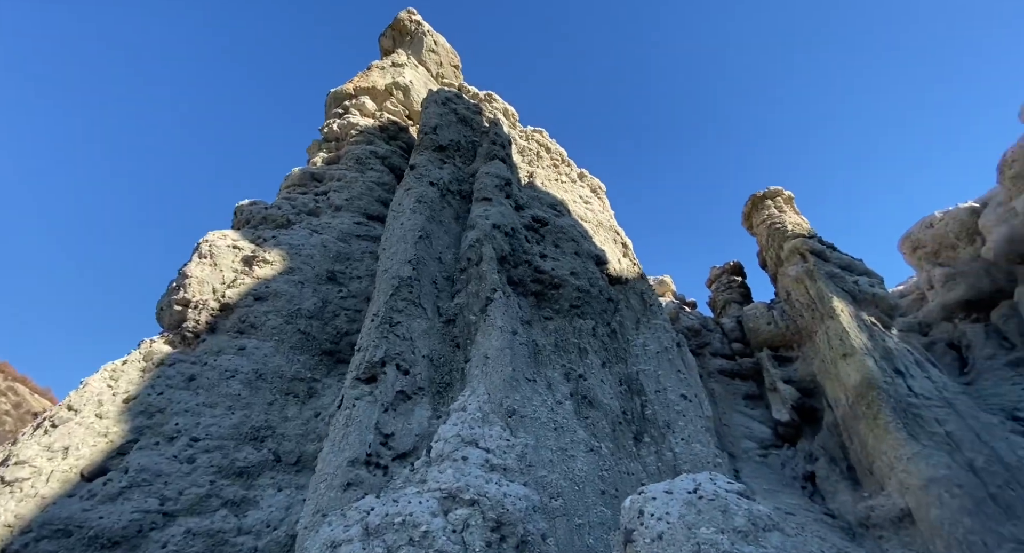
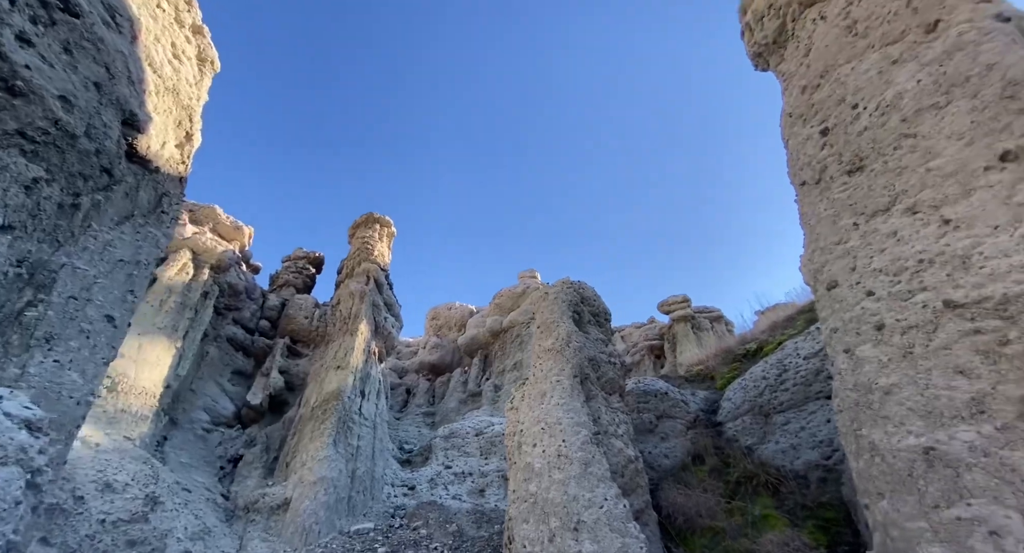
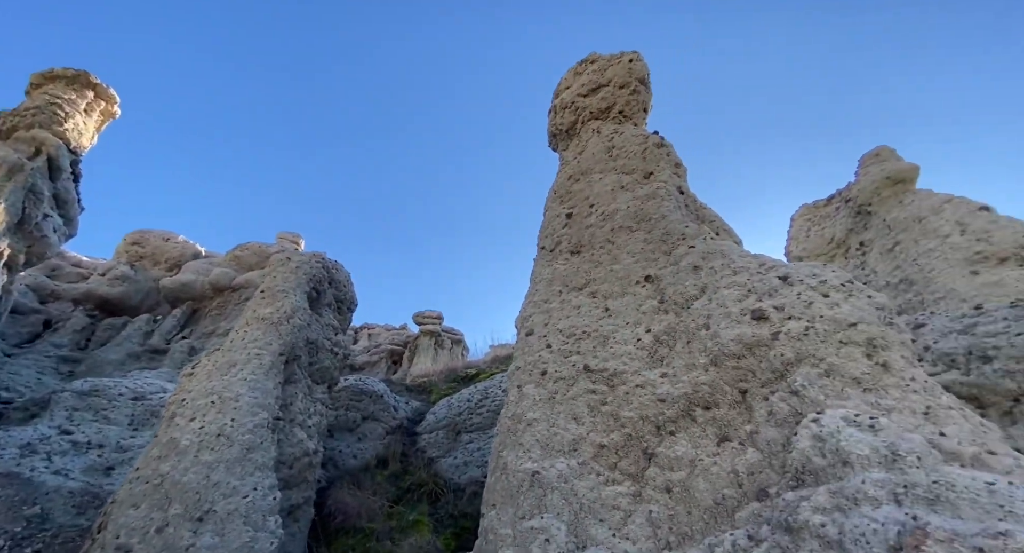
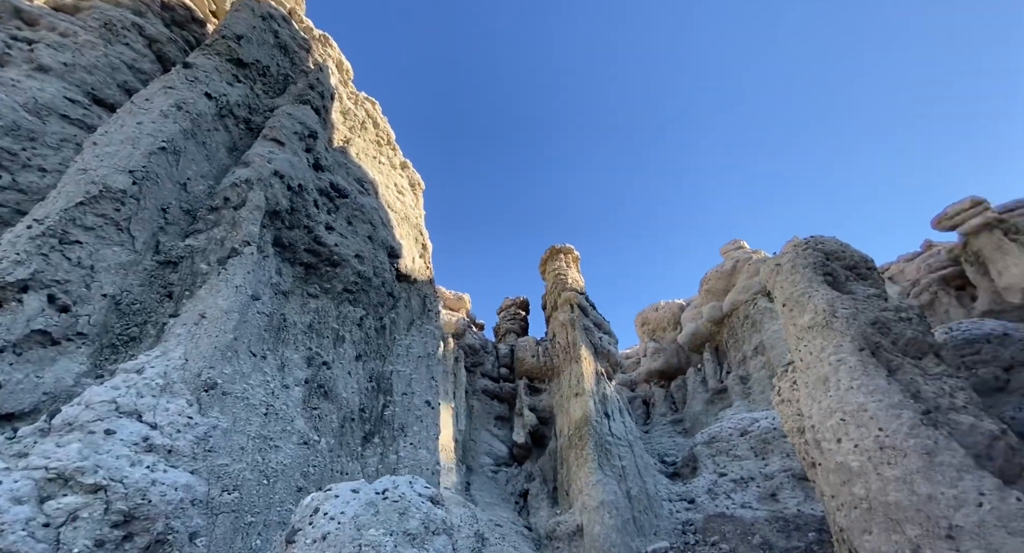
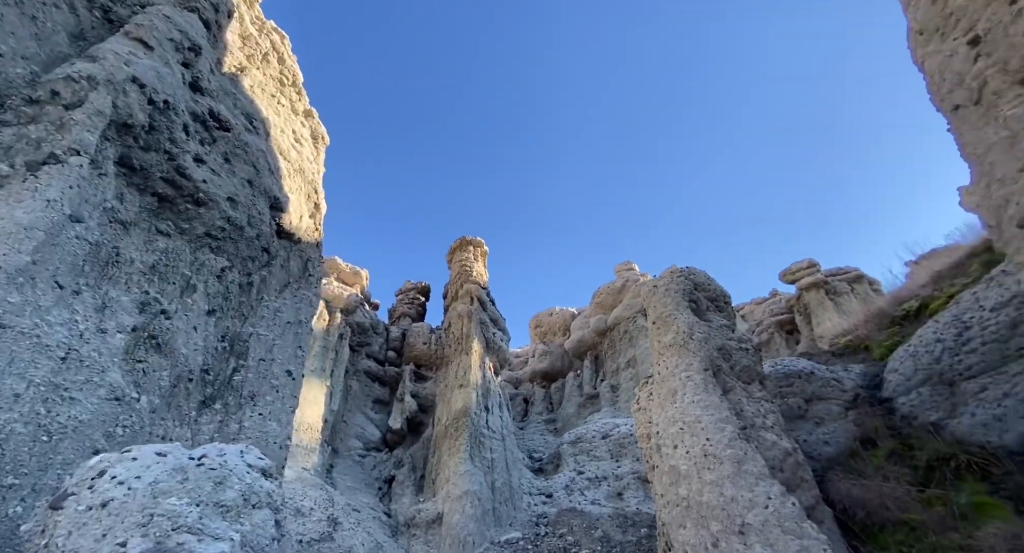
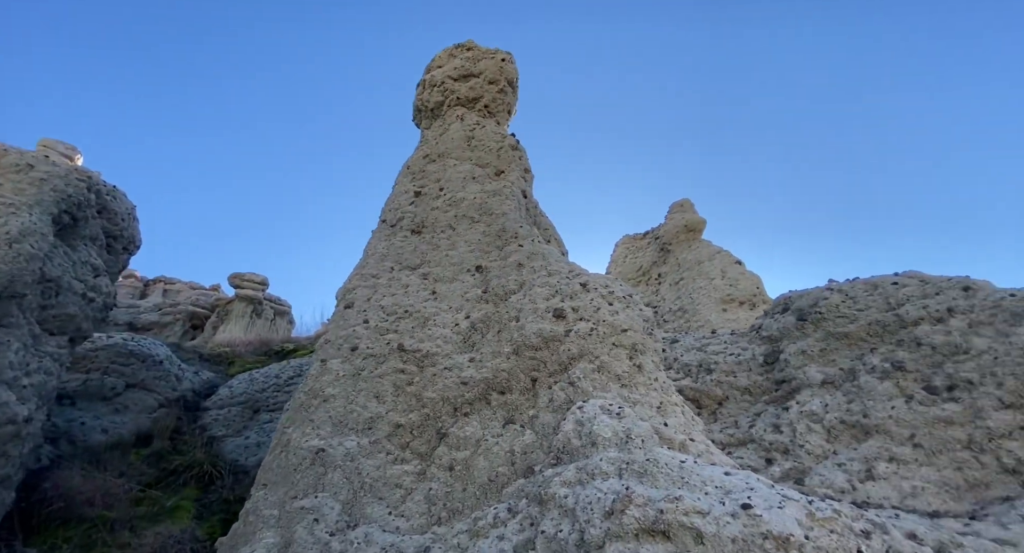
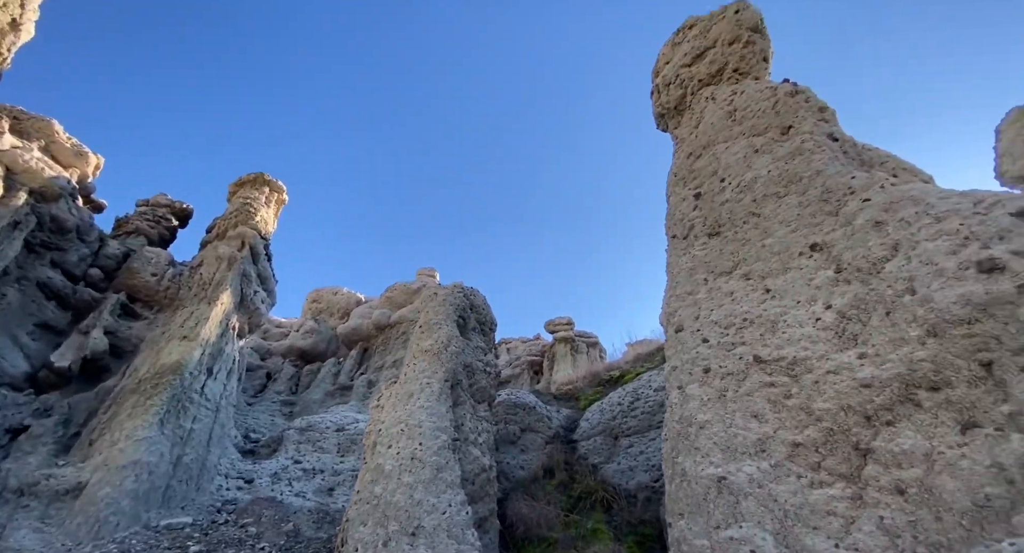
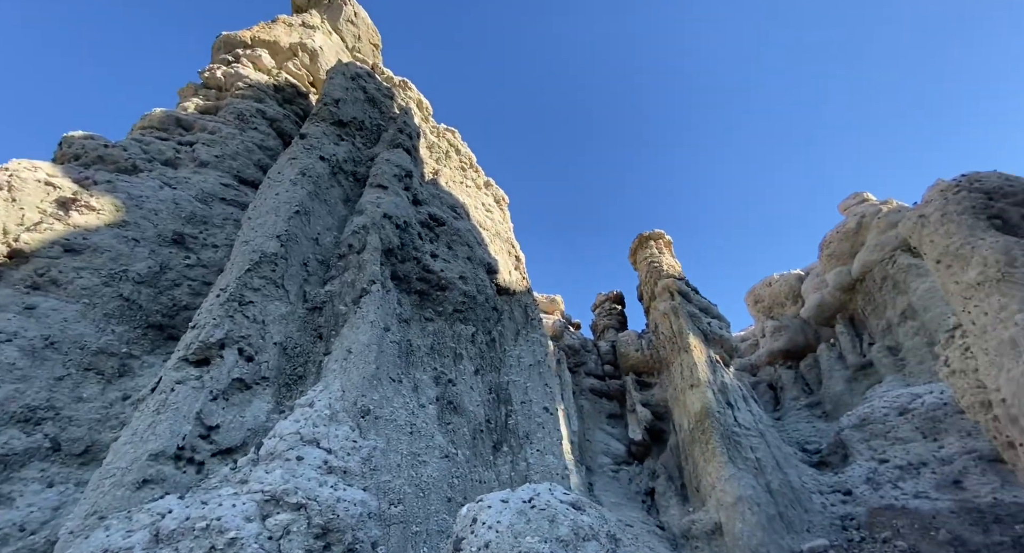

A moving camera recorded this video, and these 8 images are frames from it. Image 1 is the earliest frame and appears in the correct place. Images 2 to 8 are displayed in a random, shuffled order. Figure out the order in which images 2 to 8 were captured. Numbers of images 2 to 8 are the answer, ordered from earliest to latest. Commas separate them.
8, 4, 5, 2, 7, 3, 6
